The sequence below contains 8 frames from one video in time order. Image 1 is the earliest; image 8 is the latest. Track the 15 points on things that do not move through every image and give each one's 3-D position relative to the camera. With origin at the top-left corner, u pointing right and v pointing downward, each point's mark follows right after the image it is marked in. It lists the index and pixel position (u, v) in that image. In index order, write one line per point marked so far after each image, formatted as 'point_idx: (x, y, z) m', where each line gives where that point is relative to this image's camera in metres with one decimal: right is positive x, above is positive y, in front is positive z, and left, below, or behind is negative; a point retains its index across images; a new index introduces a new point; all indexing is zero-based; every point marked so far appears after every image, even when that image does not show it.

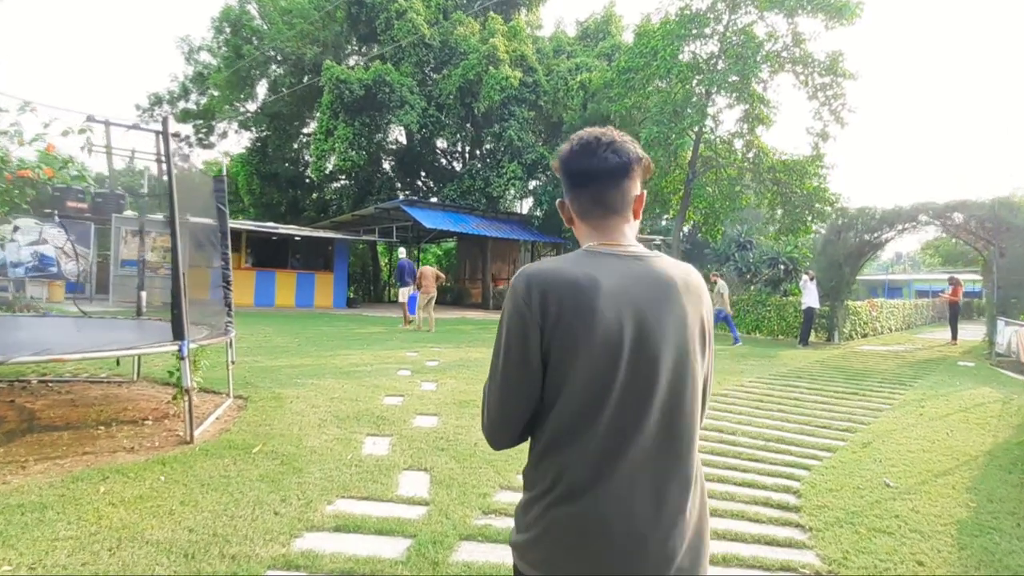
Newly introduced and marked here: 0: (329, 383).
0: (-1.3, -0.7, +6.4) m
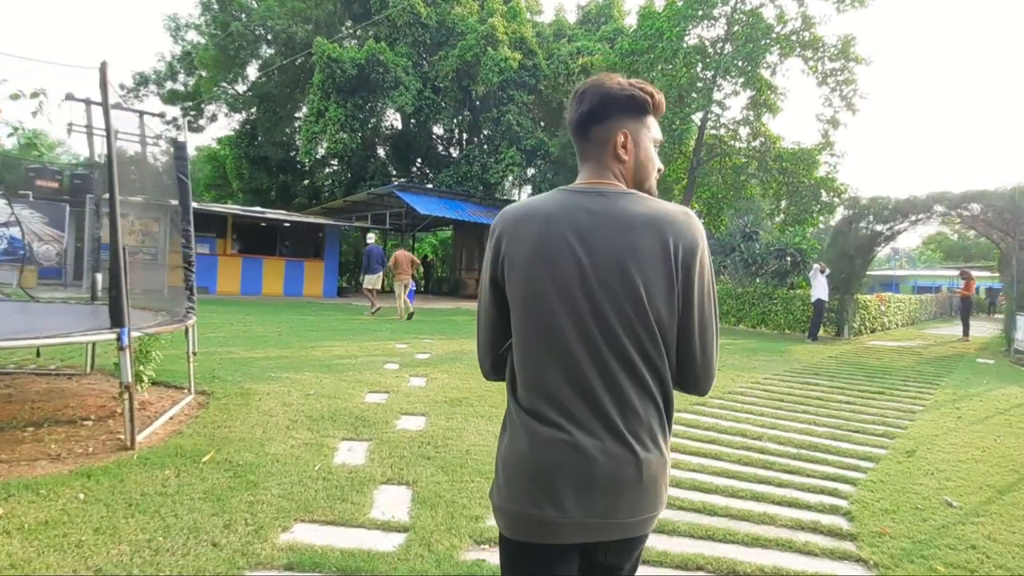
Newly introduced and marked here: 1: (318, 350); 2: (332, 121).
0: (-1.4, -0.6, +5.8) m
1: (-1.6, -0.5, +7.2) m
2: (-3.5, +3.2, +16.5) m
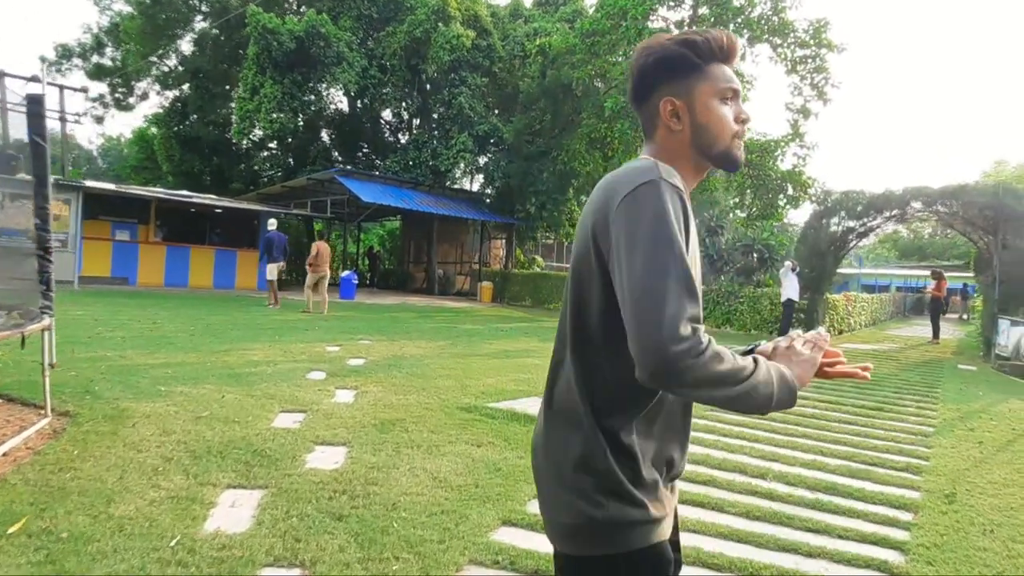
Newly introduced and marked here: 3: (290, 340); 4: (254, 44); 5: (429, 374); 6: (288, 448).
0: (-1.7, -0.5, +4.7) m
1: (-2.0, -0.5, +6.1) m
2: (-4.3, +3.3, +15.3) m
3: (-1.9, -0.4, +7.4) m
4: (-4.5, +4.3, +15.2) m
5: (-0.6, -0.6, +6.1) m
6: (-0.9, -0.7, +3.6) m
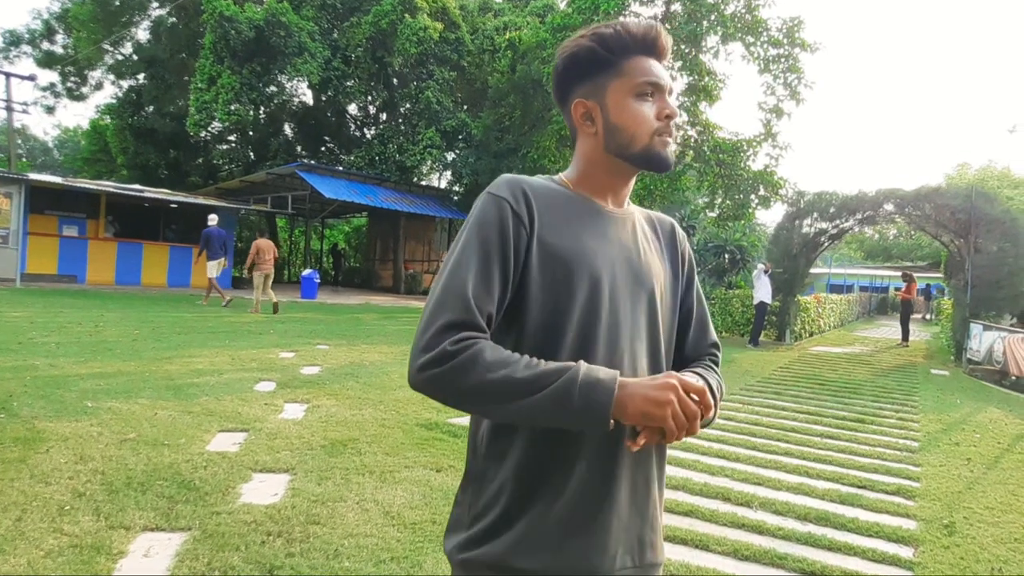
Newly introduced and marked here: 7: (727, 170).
0: (-1.8, -0.6, +4.3) m
1: (-2.2, -0.5, +5.6) m
2: (-4.8, +3.3, +14.8) m
3: (-2.1, -0.5, +6.9) m
4: (-5.1, +4.3, +14.7) m
5: (-0.8, -0.6, +5.7) m
6: (-1.1, -0.7, +3.2) m
7: (+3.7, +2.0, +15.0) m
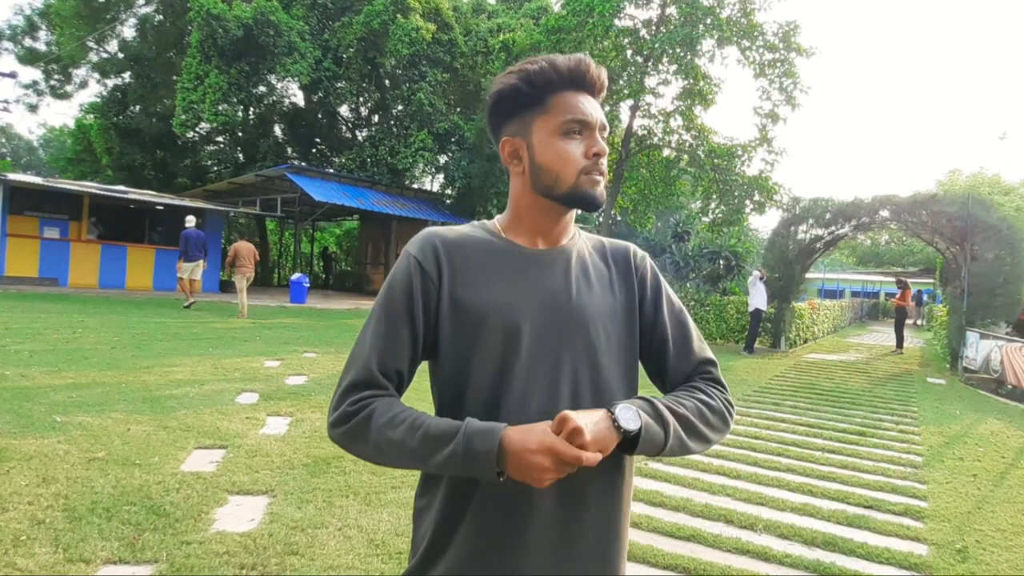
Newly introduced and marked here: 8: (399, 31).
0: (-1.9, -0.6, +4.1) m
1: (-2.2, -0.5, +5.4) m
2: (-5.0, +3.3, +14.5) m
3: (-2.2, -0.5, +6.7) m
4: (-5.2, +4.3, +14.5) m
5: (-0.9, -0.7, +5.5) m
6: (-1.1, -0.7, +3.0) m
7: (+3.6, +1.9, +14.9) m
8: (-1.9, +4.4, +14.9) m
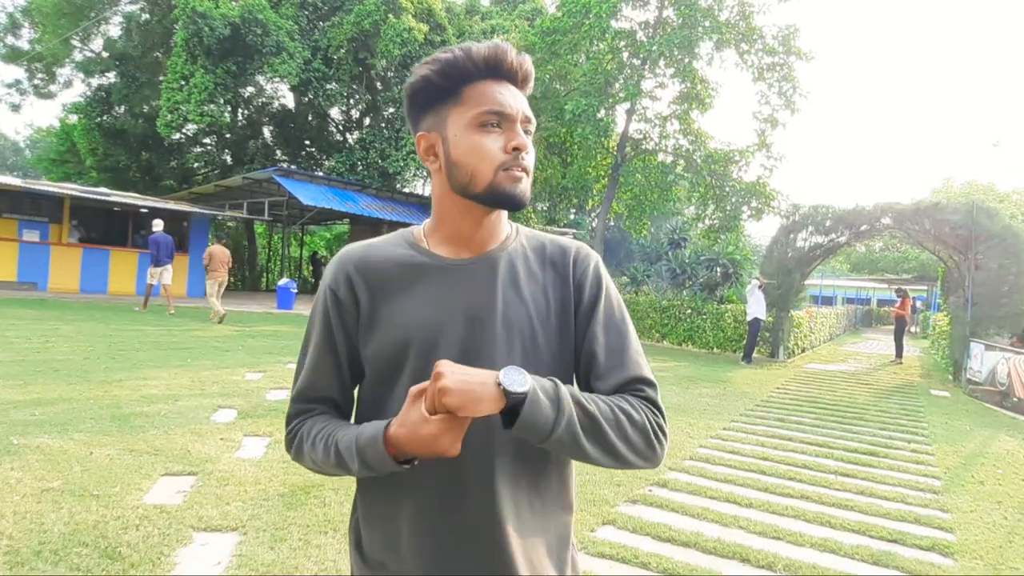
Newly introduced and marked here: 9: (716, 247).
0: (-1.9, -0.7, +3.7) m
1: (-2.3, -0.6, +5.1) m
2: (-5.0, +3.2, +14.2) m
3: (-2.2, -0.6, +6.4) m
4: (-5.3, +4.2, +14.1) m
5: (-0.9, -0.7, +5.2) m
6: (-1.1, -0.8, +2.7) m
7: (+3.5, +1.8, +14.6) m
8: (-2.0, +4.3, +14.6) m
9: (+3.6, +0.7, +15.4) m
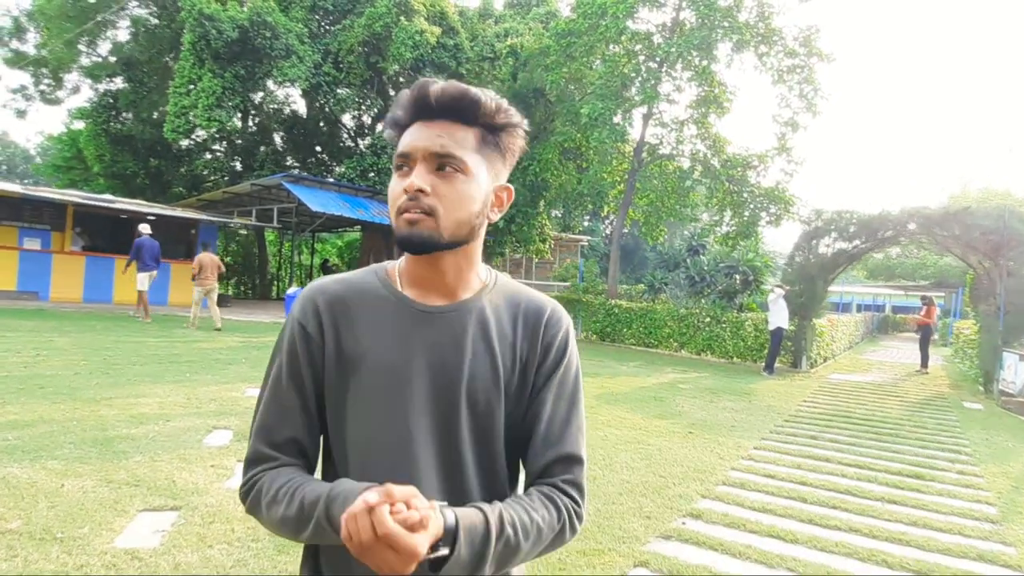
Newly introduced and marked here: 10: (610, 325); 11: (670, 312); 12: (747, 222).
0: (-1.8, -0.7, +3.4) m
1: (-2.2, -0.7, +4.8) m
2: (-4.8, +3.1, +13.9) m
3: (-2.1, -0.6, +6.1) m
4: (-5.1, +4.0, +13.9) m
5: (-0.8, -0.8, +4.8) m
6: (-1.0, -0.8, +2.3) m
7: (+3.7, +1.7, +14.2) m
8: (-1.8, +4.1, +14.3) m
9: (+3.8, +0.6, +15.0) m
10: (+1.7, -0.6, +15.3) m
11: (+2.5, -0.4, +14.1) m
12: (+3.9, +1.1, +14.3) m
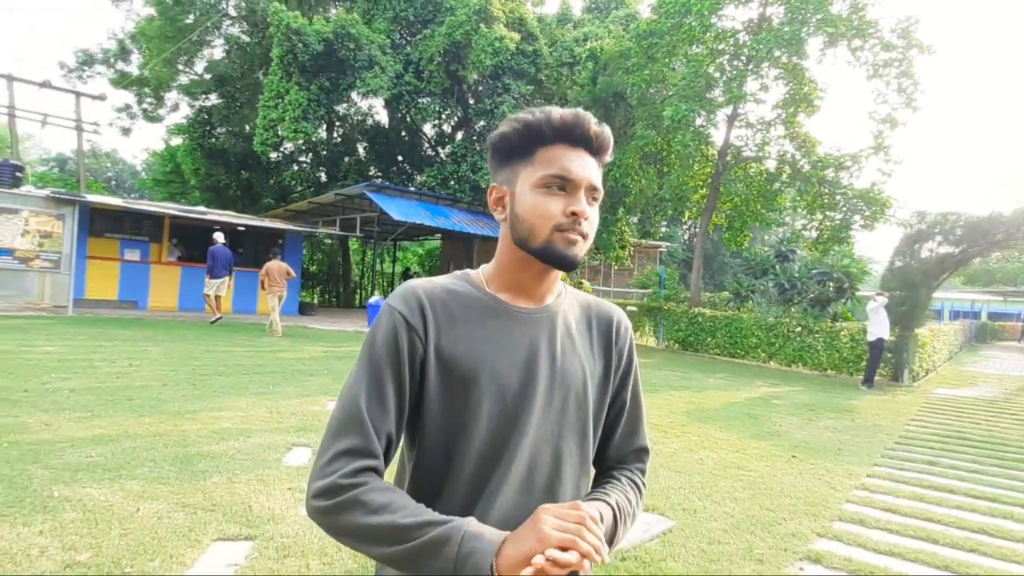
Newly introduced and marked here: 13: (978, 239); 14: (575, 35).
0: (-1.5, -0.8, +3.3) m
1: (-1.7, -0.7, +4.7) m
2: (-3.5, +2.9, +14.1) m
3: (-1.6, -0.7, +6.0) m
4: (-3.8, +3.9, +14.0) m
5: (-0.3, -0.9, +4.6) m
6: (-0.8, -0.9, +2.1) m
7: (+5.0, +1.5, +13.6) m
8: (-0.5, +4.0, +14.1) m
9: (+5.2, +0.5, +14.3) m
10: (+3.1, -0.8, +14.8) m
11: (+3.8, -0.5, +13.6) m
12: (+5.1, +1.0, +13.6) m
13: (+6.0, +0.6, +11.3) m
14: (+1.1, +4.6, +15.8) m
